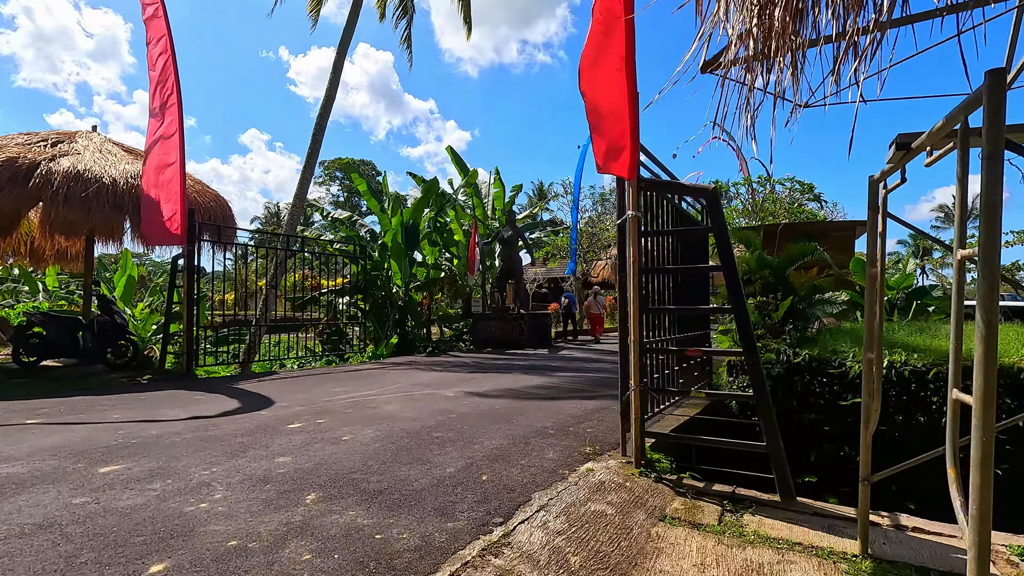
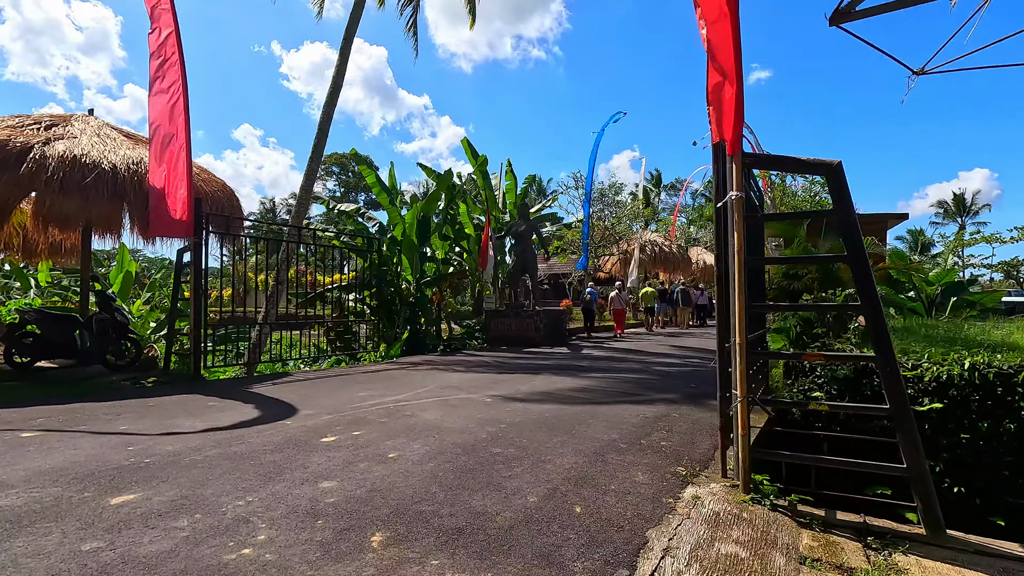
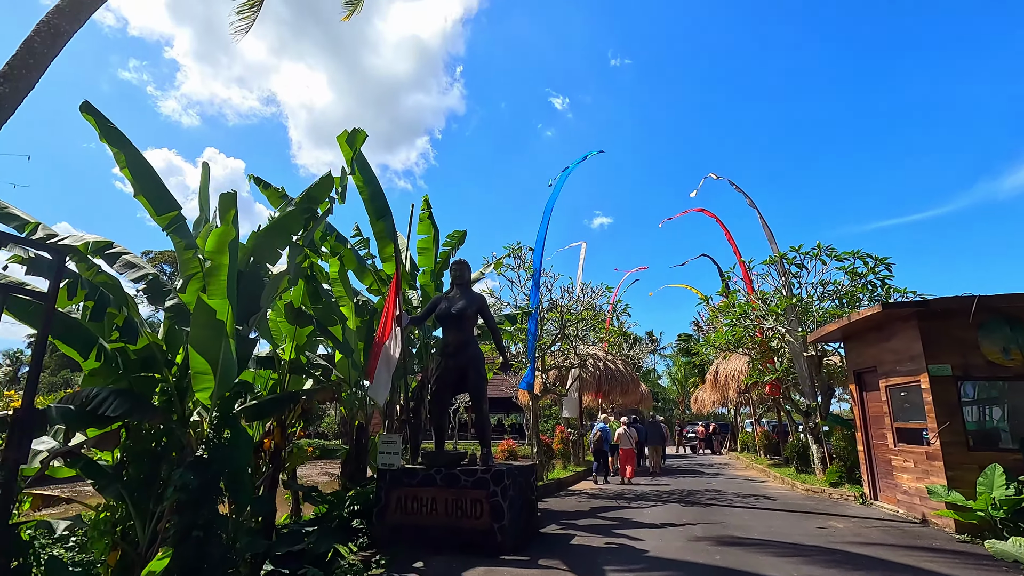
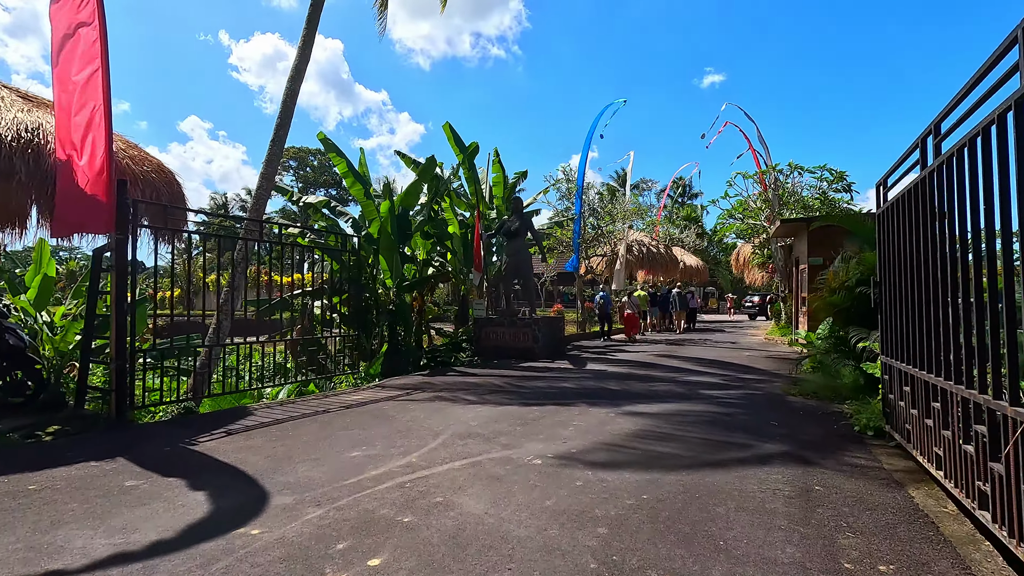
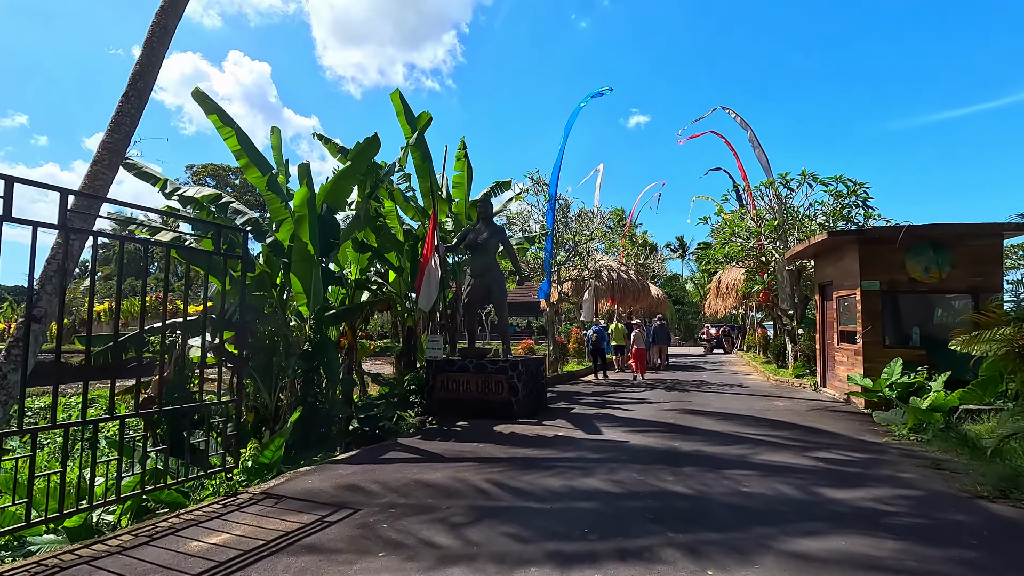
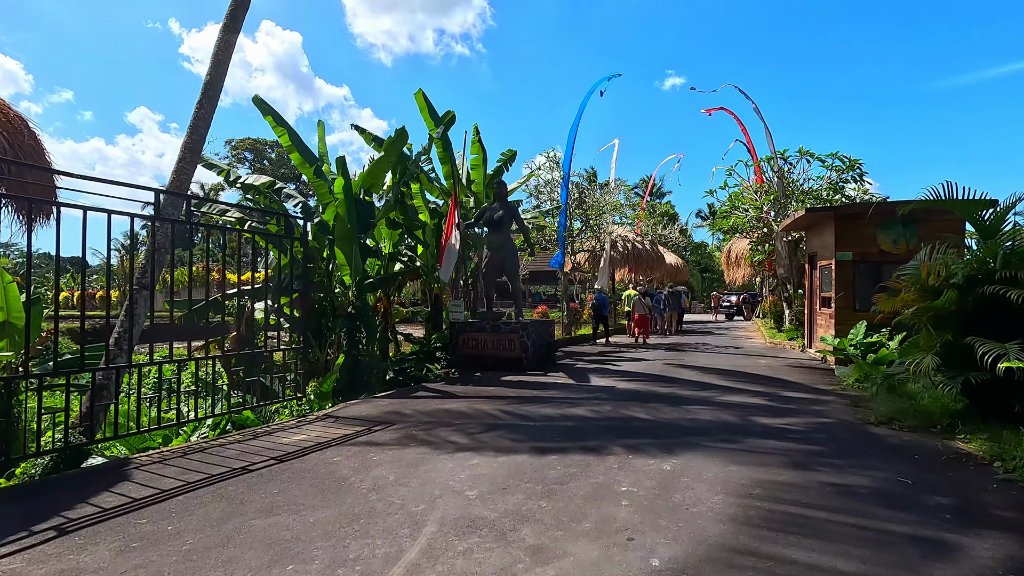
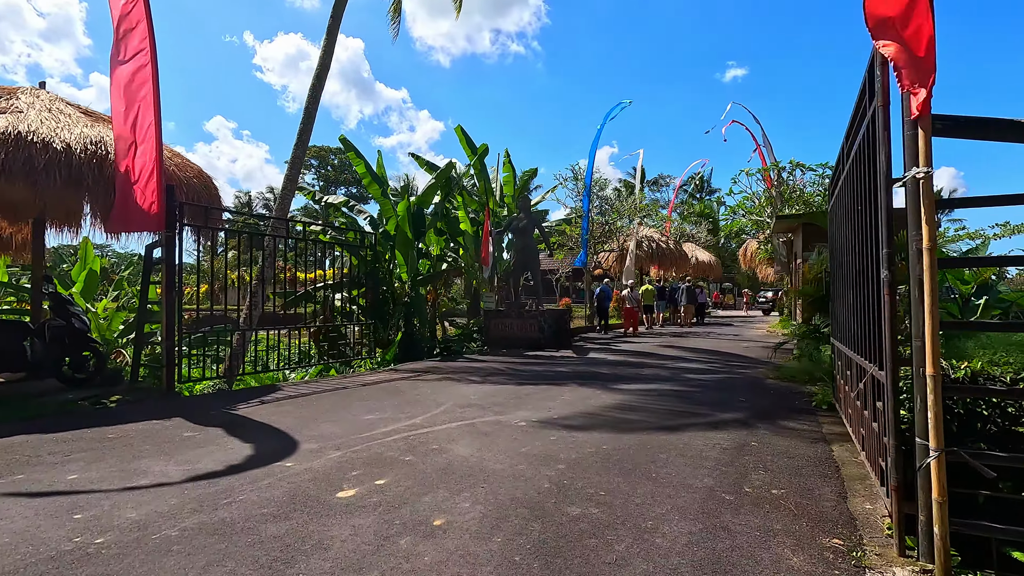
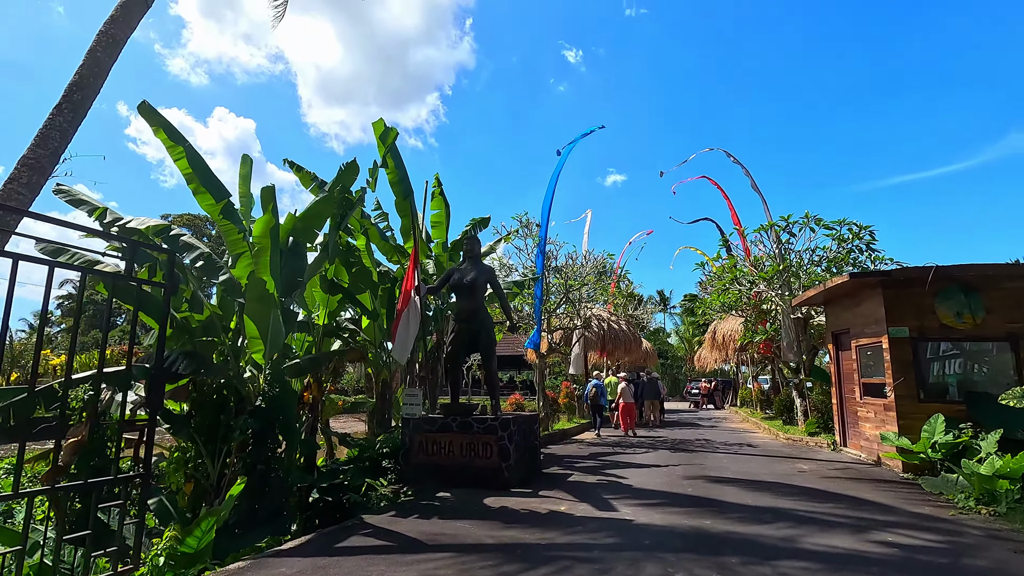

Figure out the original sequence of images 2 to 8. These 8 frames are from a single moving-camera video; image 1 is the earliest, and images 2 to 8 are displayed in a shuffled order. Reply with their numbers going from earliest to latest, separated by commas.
2, 7, 4, 6, 5, 8, 3
